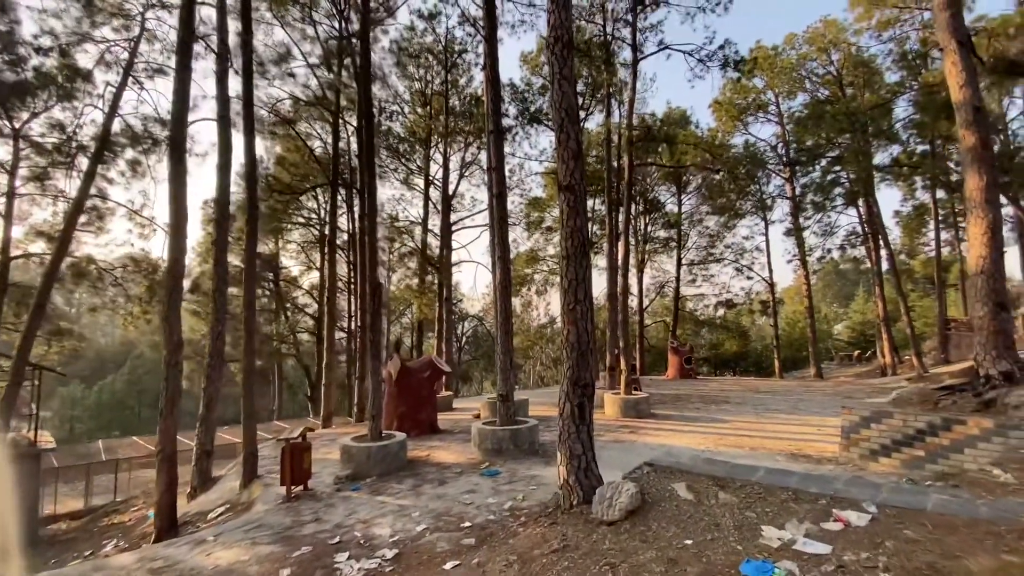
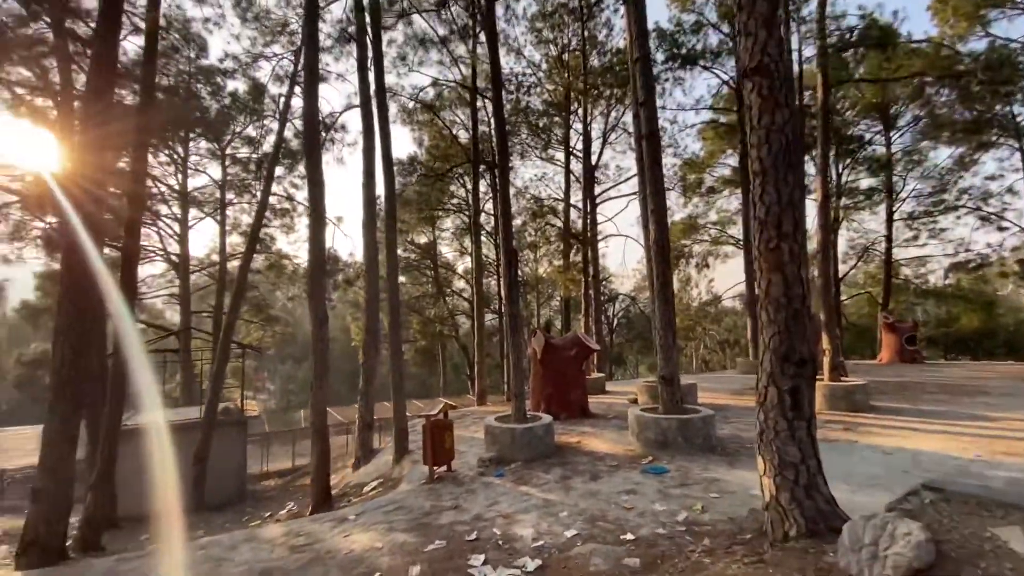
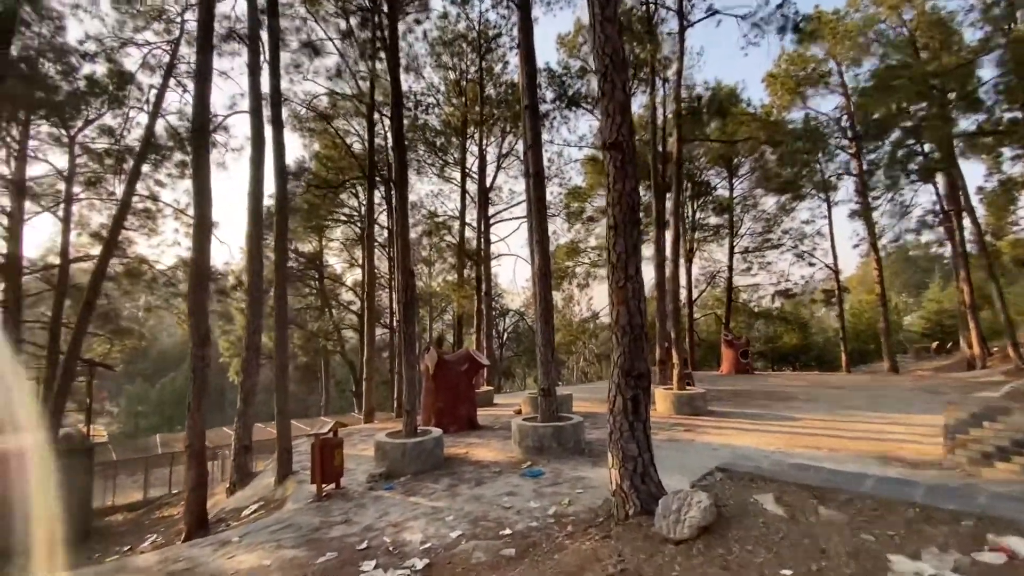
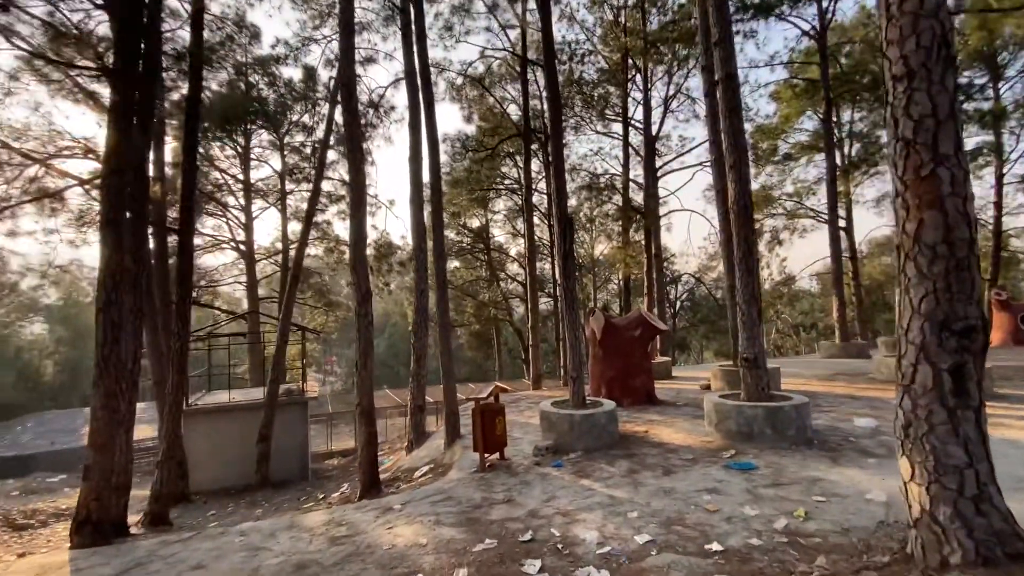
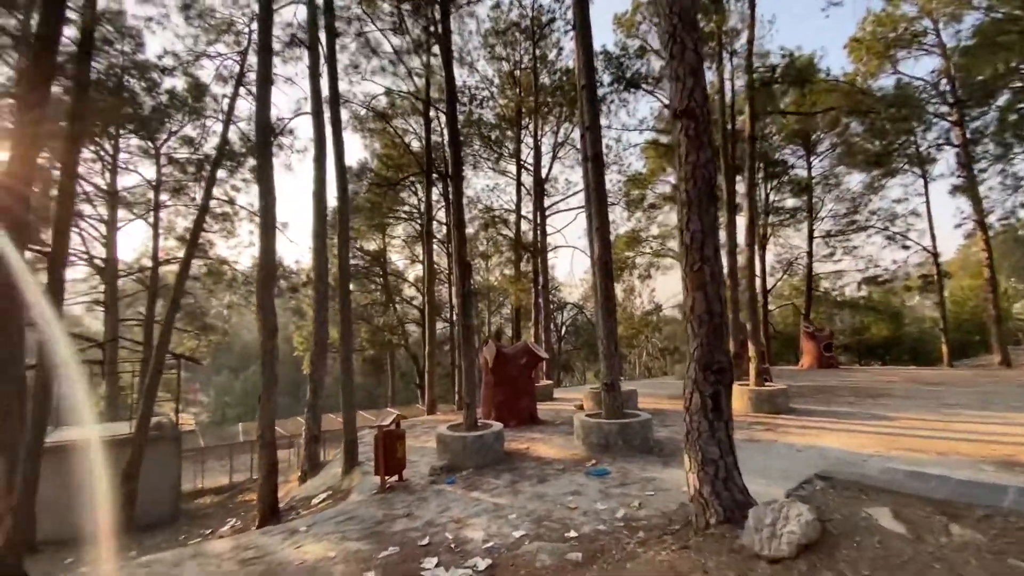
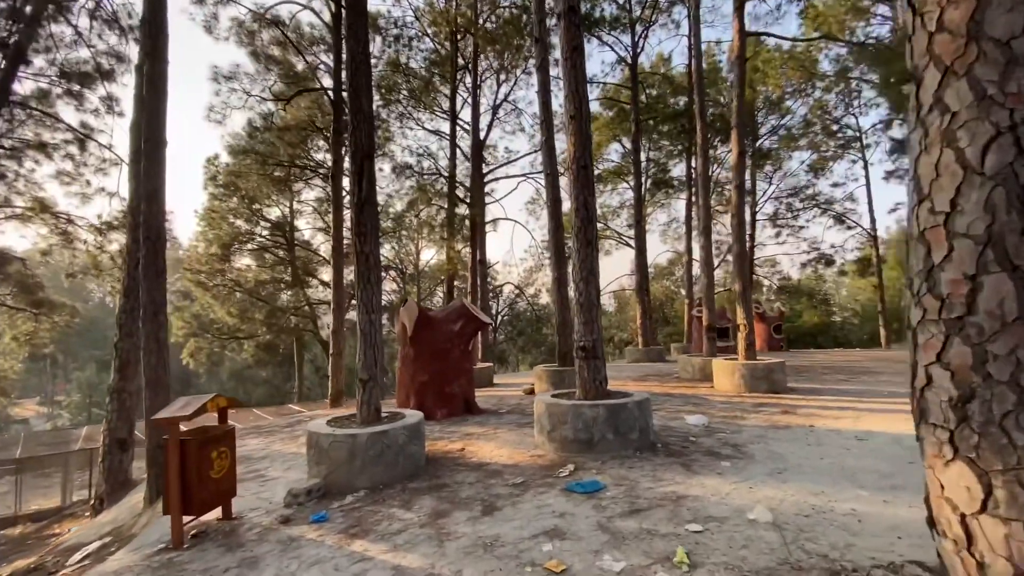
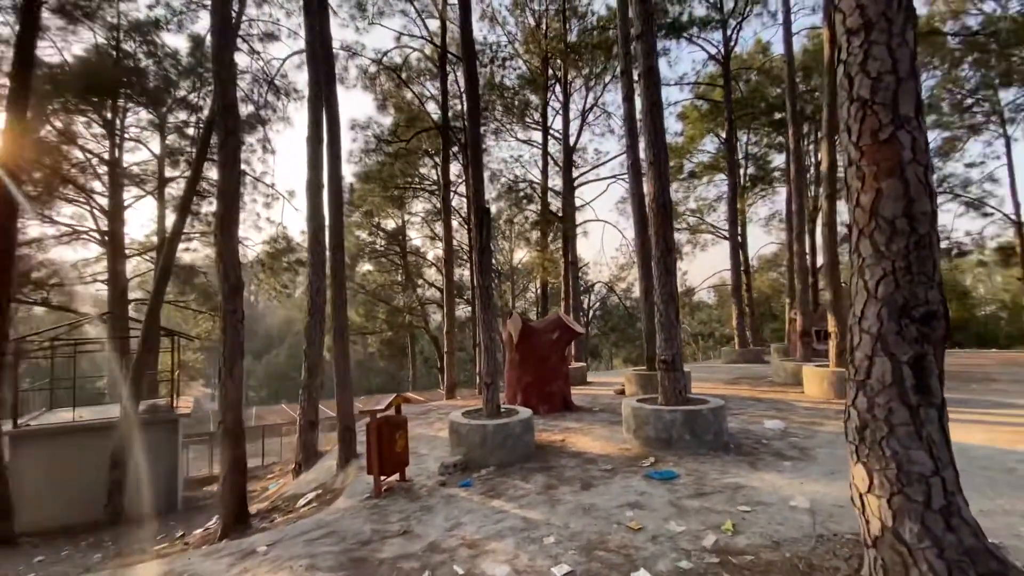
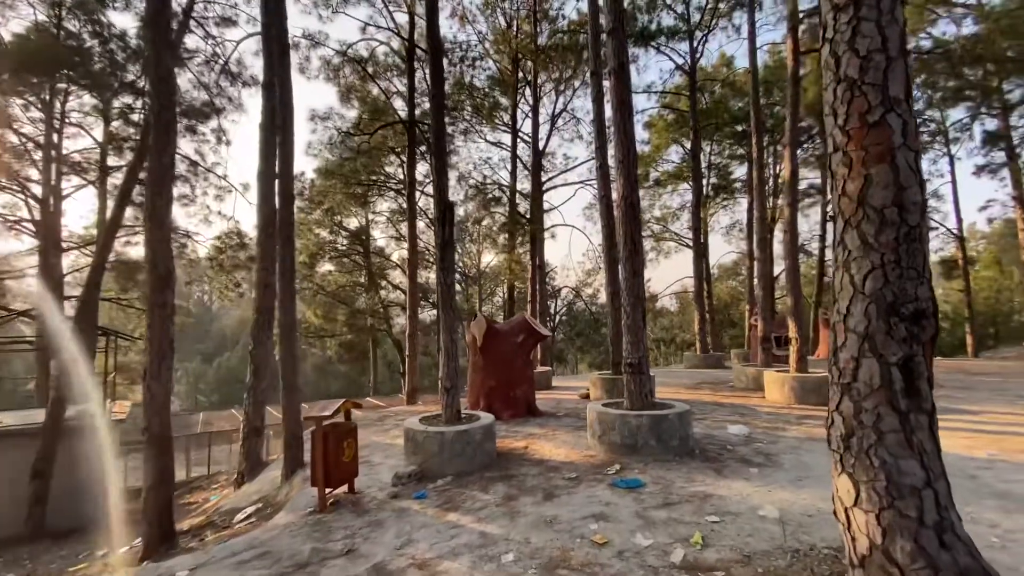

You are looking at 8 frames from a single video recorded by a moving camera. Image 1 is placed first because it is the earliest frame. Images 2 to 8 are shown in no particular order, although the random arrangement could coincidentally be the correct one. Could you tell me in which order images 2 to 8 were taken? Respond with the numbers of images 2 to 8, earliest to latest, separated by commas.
3, 5, 2, 4, 7, 8, 6
